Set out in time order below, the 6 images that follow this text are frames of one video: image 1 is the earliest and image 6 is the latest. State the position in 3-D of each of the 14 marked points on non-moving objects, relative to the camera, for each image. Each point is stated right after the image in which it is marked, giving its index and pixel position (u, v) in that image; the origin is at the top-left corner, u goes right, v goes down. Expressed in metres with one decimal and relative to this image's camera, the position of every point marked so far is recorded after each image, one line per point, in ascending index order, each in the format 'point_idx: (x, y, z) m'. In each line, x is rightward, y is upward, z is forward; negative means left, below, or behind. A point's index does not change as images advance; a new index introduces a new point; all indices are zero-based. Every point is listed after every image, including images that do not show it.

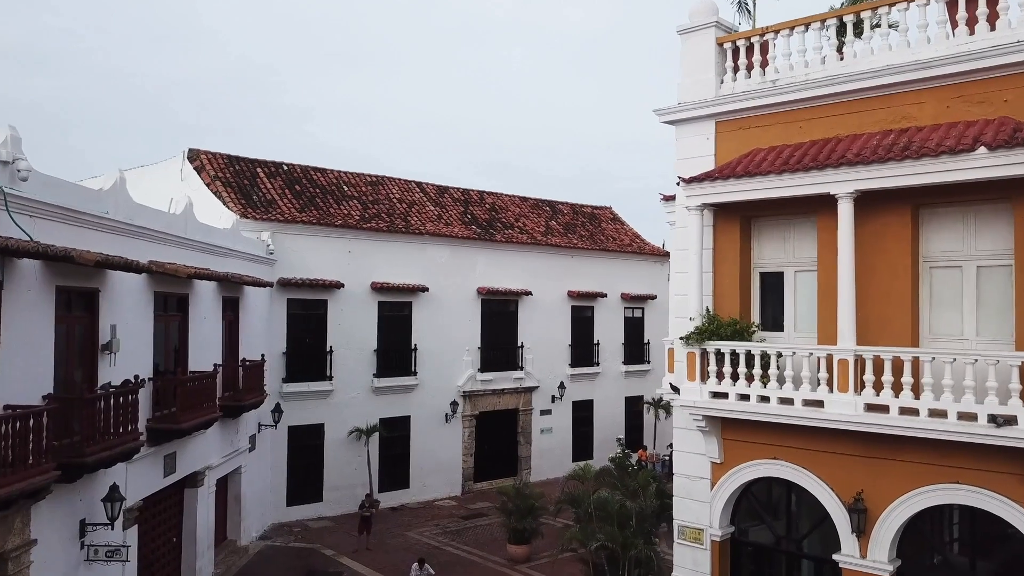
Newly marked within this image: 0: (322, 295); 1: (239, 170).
0: (-4.6, -0.2, +17.4) m
1: (-7.0, +3.0, +18.1) m
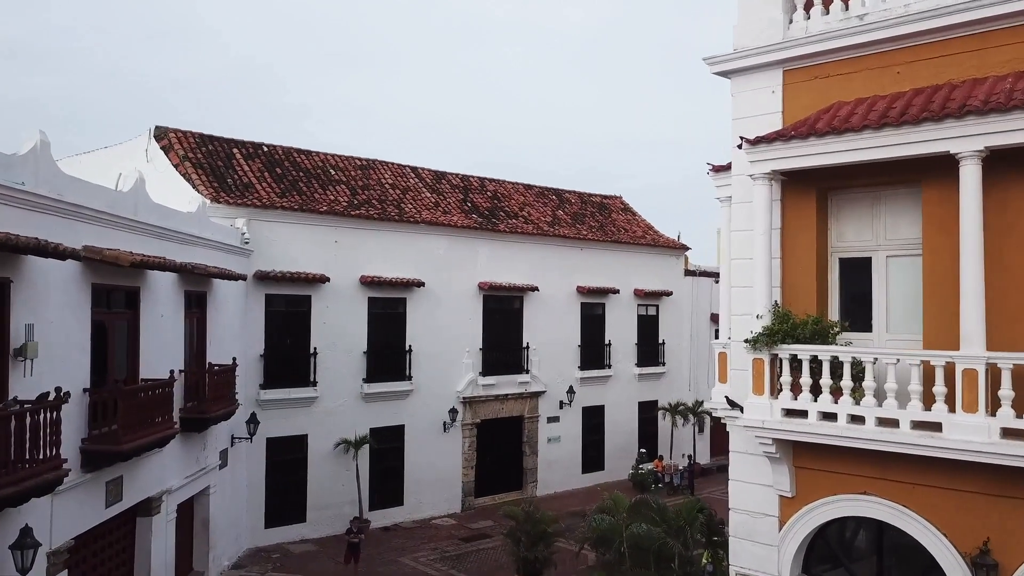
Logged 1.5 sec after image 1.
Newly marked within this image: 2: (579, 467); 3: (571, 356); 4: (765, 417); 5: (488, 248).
0: (-4.5, -0.1, +15.5) m
1: (-6.9, +3.1, +16.2) m
2: (+1.8, -4.9, +19.4) m
3: (+1.6, -1.8, +19.4) m
4: (+2.4, -1.2, +6.9) m
5: (-0.6, +1.0, +18.1) m
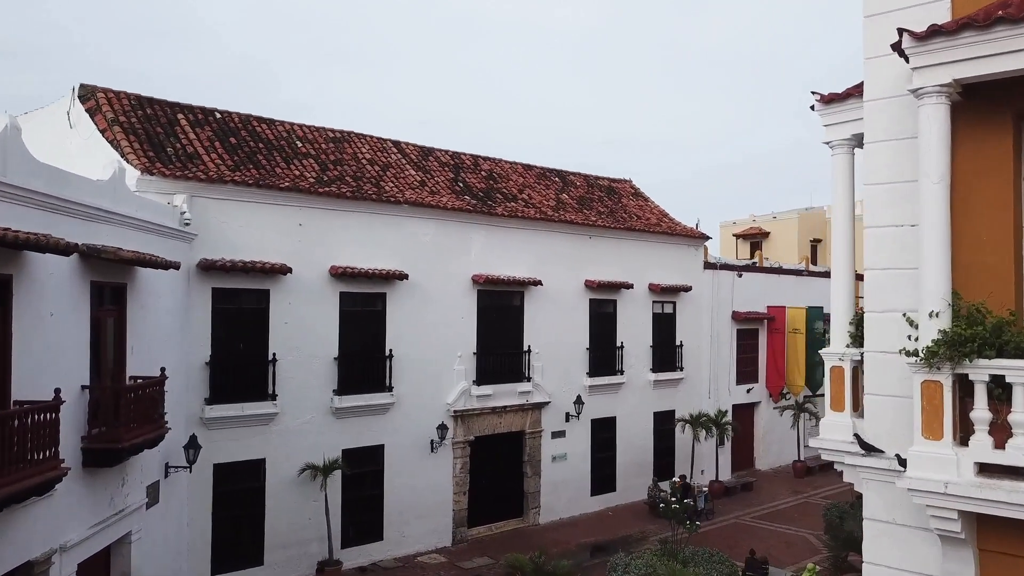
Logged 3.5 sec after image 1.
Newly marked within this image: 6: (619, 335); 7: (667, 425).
0: (-4.5, +0.1, +12.8) m
1: (-6.8, +3.3, +13.5) m
2: (+1.8, -4.7, +16.8) m
3: (+1.5, -1.7, +16.7) m
4: (+2.6, -1.1, +4.3) m
5: (-0.6, +1.1, +15.4) m
6: (+2.6, -1.2, +17.5) m
7: (+4.0, -3.5, +18.4) m
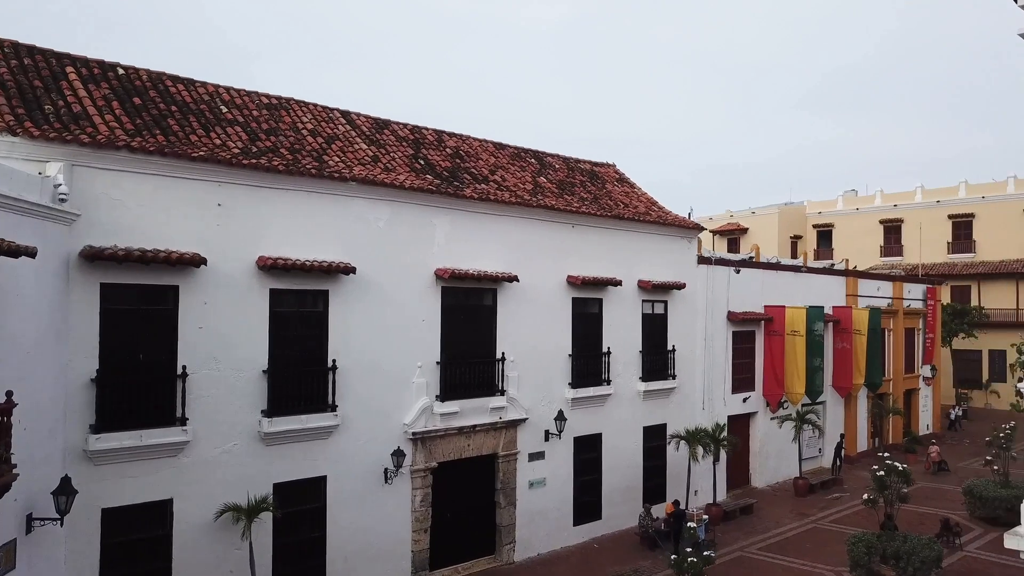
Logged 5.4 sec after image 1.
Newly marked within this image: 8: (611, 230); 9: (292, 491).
0: (-4.9, +0.1, +10.1) m
1: (-7.3, +3.3, +10.7) m
2: (+1.2, -4.7, +14.5) m
3: (+0.9, -1.6, +14.4) m
4: (+2.6, -1.1, +2.0) m
5: (-1.2, +1.2, +13.0) m
6: (+2.0, -1.1, +15.1) m
7: (+3.3, -3.5, +16.2) m
8: (+2.1, +1.2, +15.3) m
9: (-3.4, -3.2, +11.2) m
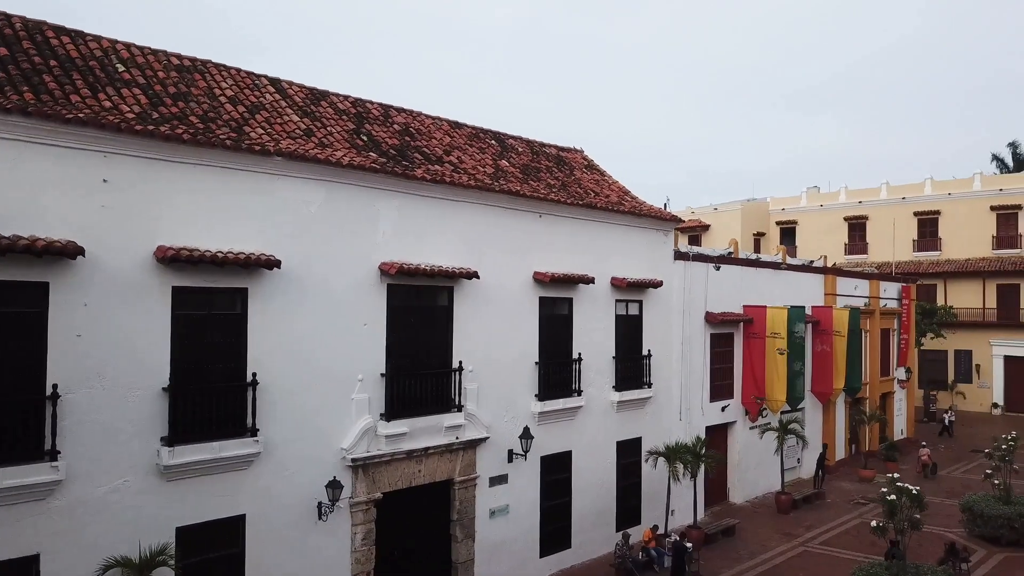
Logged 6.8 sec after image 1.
0: (-5.3, +0.1, +7.9) m
1: (-7.7, +3.4, +8.4) m
2: (+0.4, -4.6, +12.7) m
3: (+0.2, -1.6, +12.6) m
4: (+2.7, -1.1, +0.3) m
5: (-1.8, +1.2, +11.0) m
6: (+1.2, -1.1, +13.4) m
7: (+2.4, -3.4, +14.5) m
8: (+1.3, +1.3, +13.6) m
9: (-4.0, -3.1, +9.1) m
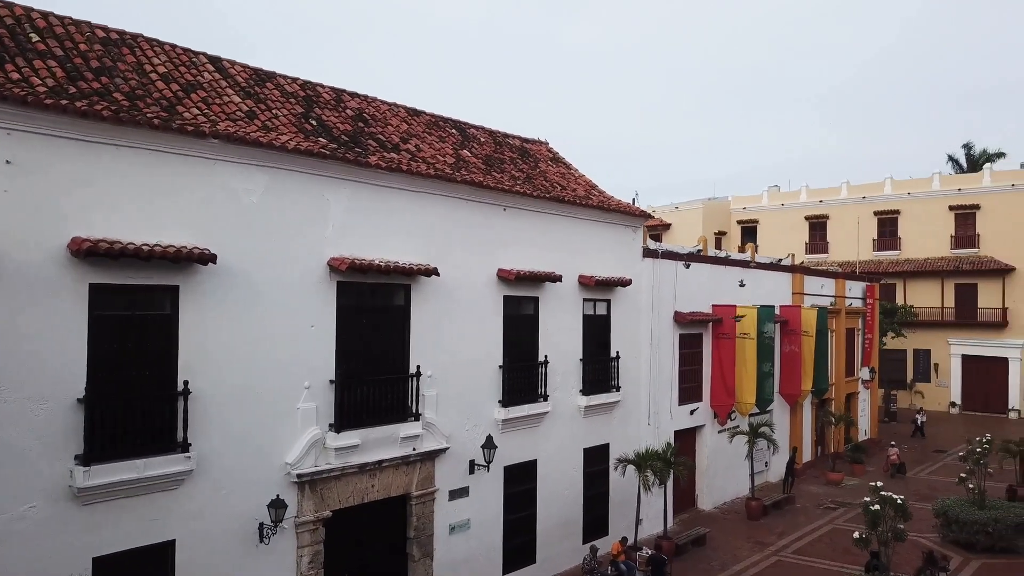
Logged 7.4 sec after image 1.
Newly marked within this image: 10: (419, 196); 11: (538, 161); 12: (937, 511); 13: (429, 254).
0: (-5.7, +0.2, +6.8) m
1: (-8.1, +3.4, +7.1) m
2: (-0.2, -4.6, +11.9) m
3: (-0.4, -1.6, +11.7) m
4: (+2.7, -1.1, -0.4) m
5: (-2.3, +1.3, +10.1) m
6: (+0.5, -1.0, +12.6) m
7: (+1.7, -3.4, +13.8) m
8: (+0.7, +1.3, +12.8) m
9: (-4.4, -3.1, +8.0) m
10: (-1.4, +1.4, +10.9) m
11: (+0.6, +2.6, +14.9) m
12: (+8.2, -4.3, +13.8) m
13: (-1.3, +0.5, +11.0) m
